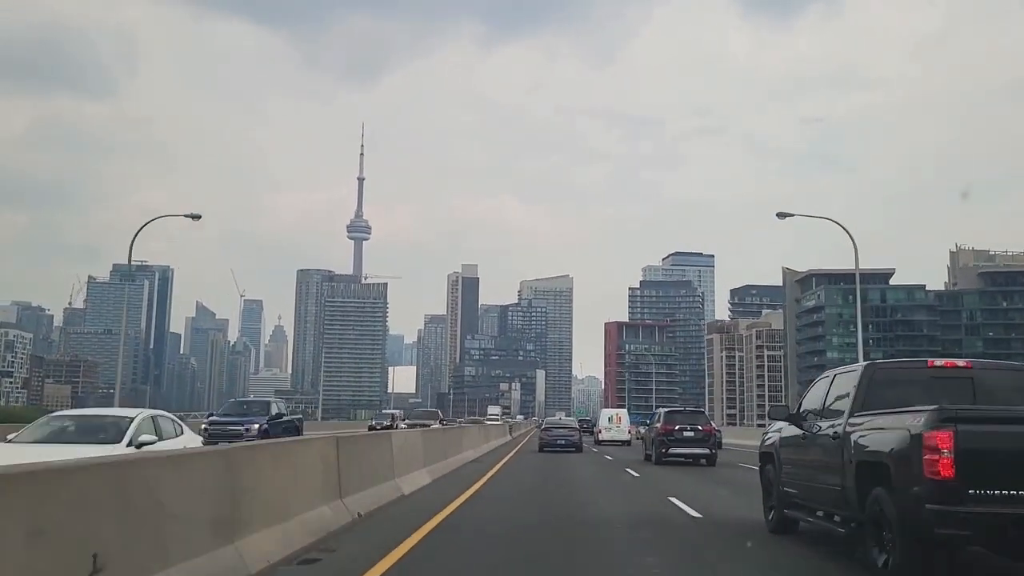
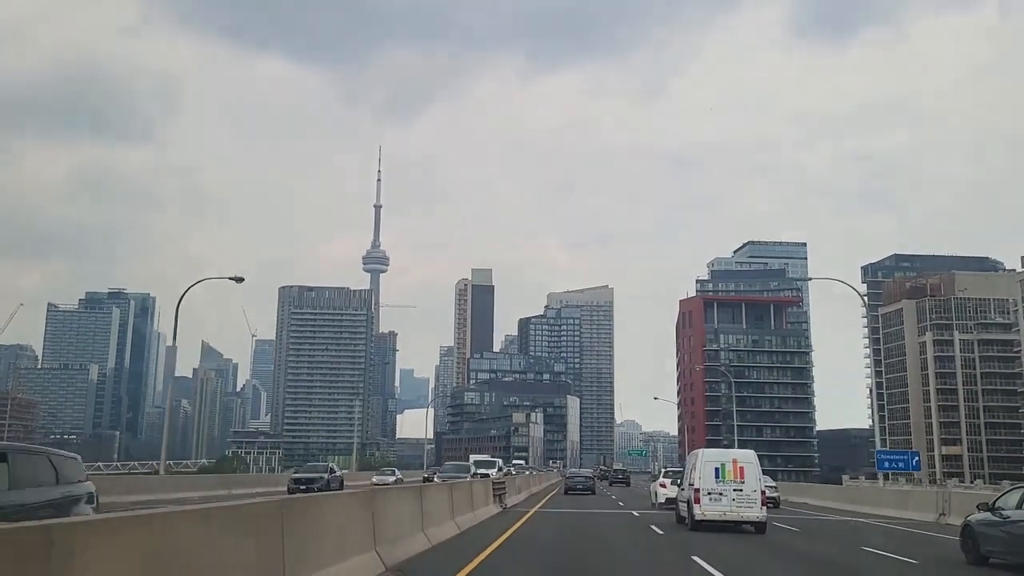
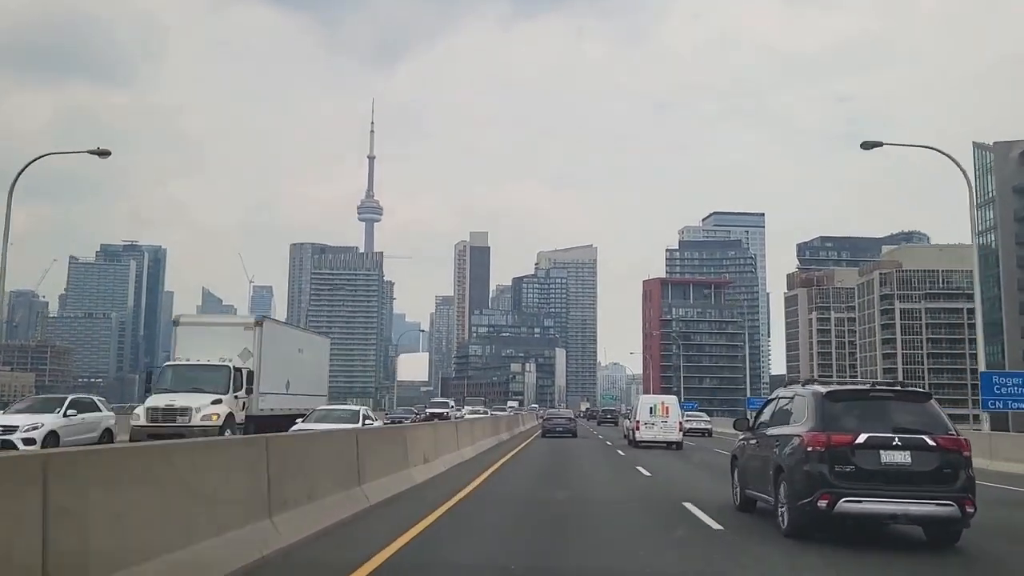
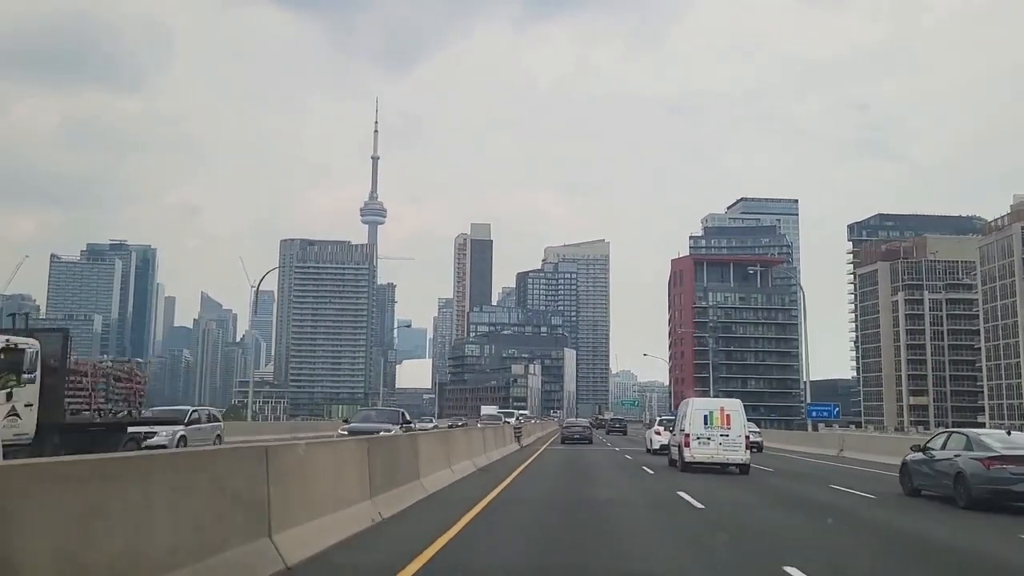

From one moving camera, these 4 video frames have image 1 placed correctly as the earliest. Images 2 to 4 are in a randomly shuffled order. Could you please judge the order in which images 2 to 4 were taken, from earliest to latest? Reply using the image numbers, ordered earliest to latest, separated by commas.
3, 4, 2
